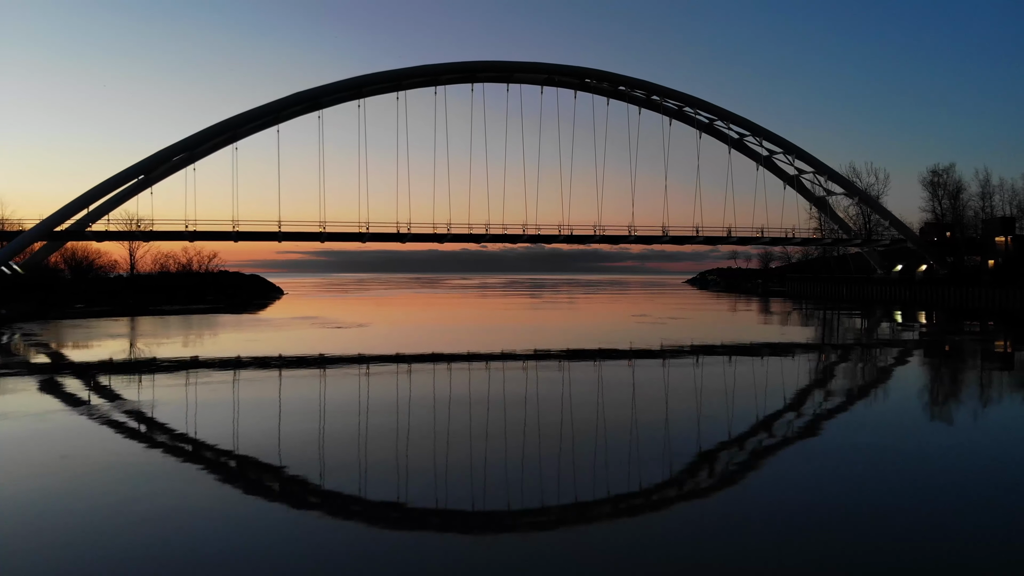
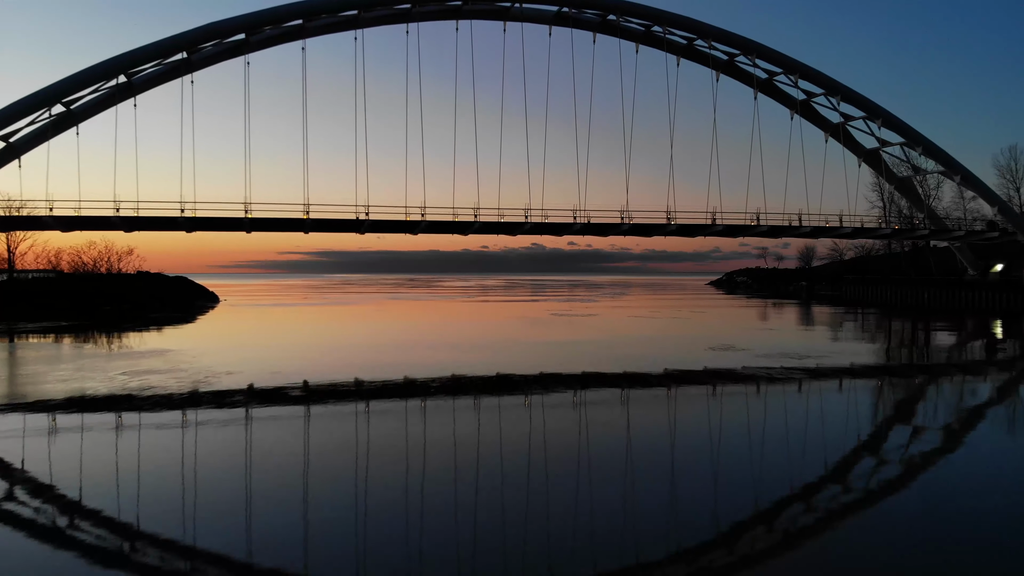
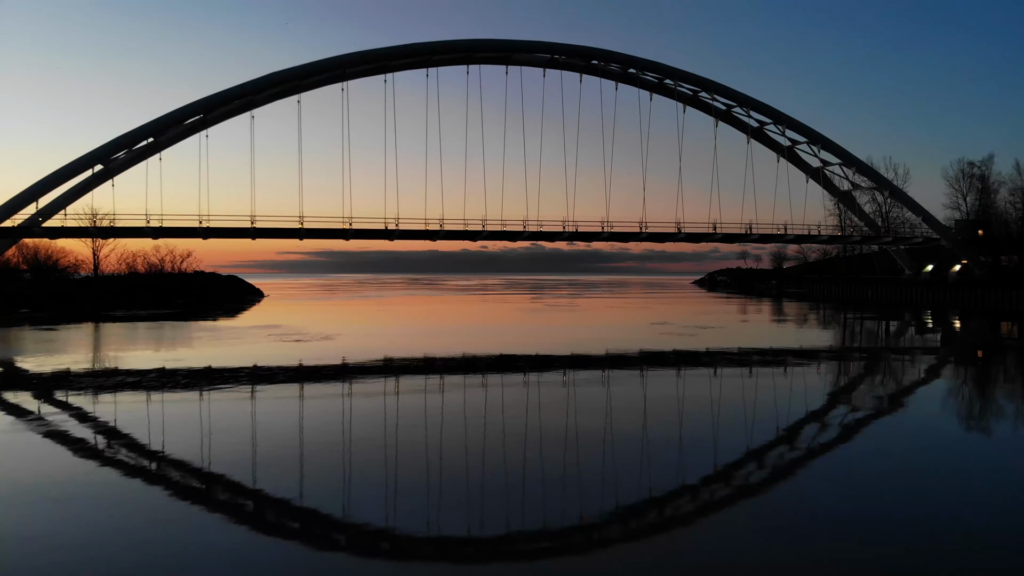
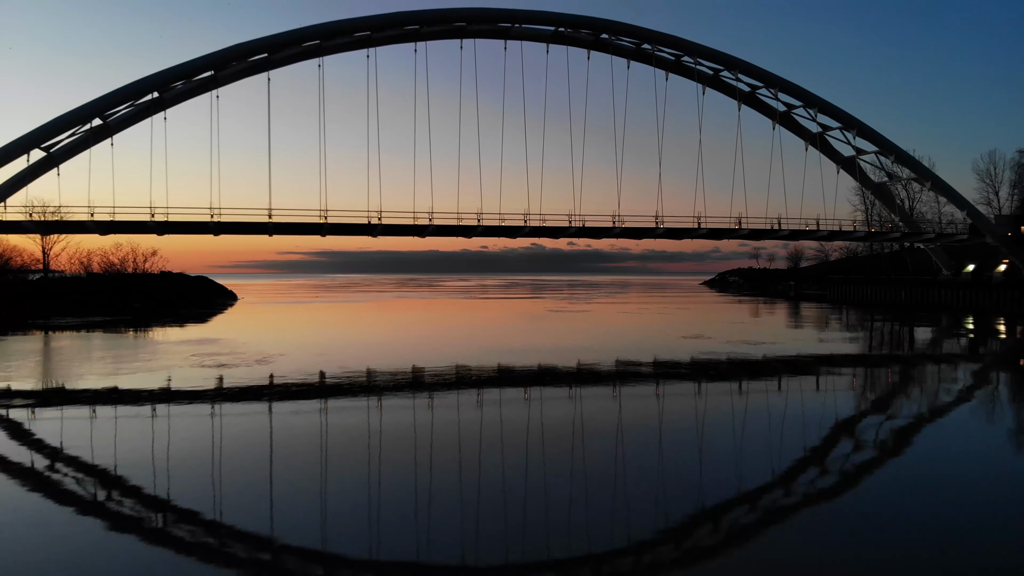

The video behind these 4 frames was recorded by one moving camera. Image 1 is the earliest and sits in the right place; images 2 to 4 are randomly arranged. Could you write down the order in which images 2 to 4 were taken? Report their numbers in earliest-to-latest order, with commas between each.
3, 4, 2
